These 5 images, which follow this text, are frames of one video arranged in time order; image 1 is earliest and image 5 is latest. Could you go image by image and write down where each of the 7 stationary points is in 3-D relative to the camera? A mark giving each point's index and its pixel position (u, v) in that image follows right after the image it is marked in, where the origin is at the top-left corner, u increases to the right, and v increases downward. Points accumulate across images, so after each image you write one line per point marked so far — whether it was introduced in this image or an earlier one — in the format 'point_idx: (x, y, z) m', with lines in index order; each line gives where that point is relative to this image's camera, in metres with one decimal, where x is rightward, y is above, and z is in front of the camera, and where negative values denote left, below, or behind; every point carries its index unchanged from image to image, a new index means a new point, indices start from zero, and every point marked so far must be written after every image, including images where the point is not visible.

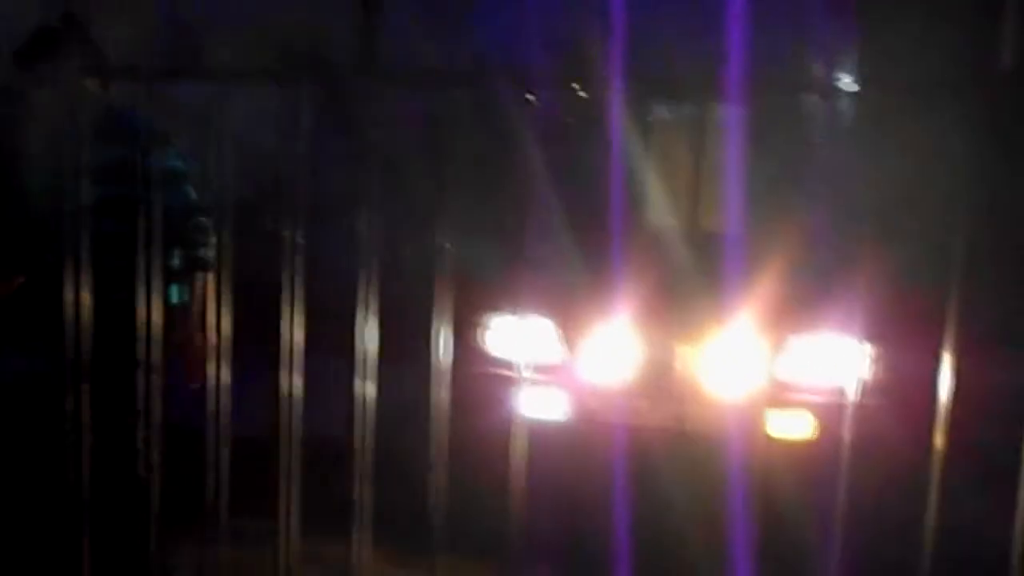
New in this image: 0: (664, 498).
0: (+0.6, -0.9, +4.1) m
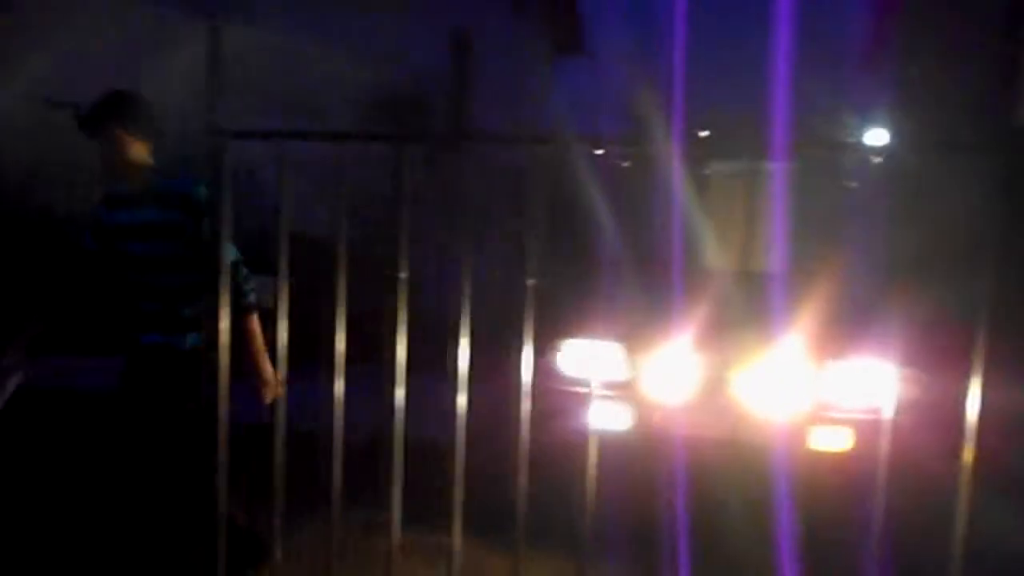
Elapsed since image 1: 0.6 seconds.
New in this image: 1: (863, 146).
0: (+1.0, -1.0, +4.6) m
1: (+1.5, +0.6, +4.0) m
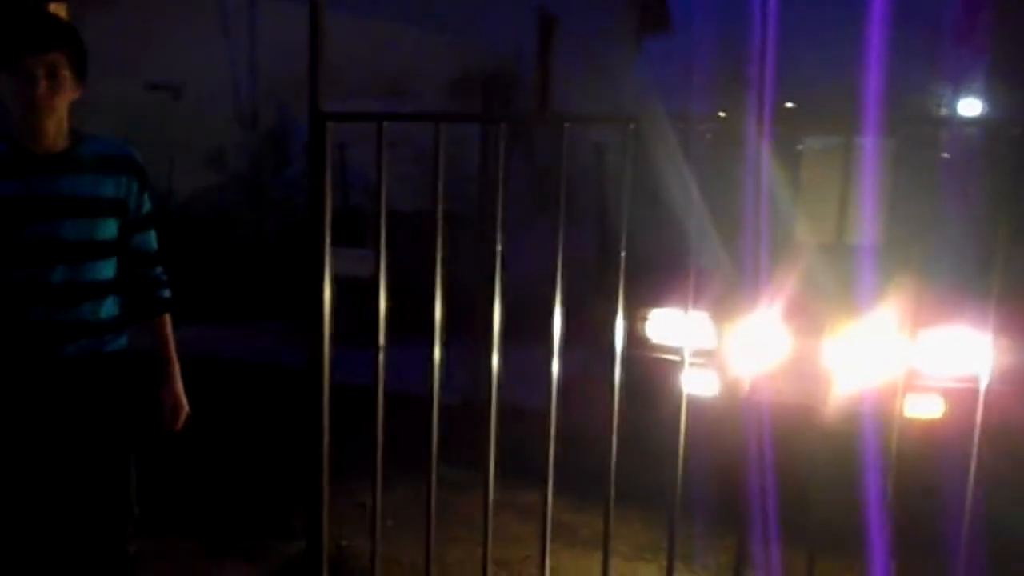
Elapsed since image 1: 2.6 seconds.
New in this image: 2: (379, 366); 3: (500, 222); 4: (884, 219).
0: (+1.5, -0.9, +4.7) m
1: (+1.9, +0.7, +4.0) m
2: (-0.7, -0.4, +4.7) m
3: (-0.1, +0.3, +4.7) m
4: (+2.1, +0.4, +5.2) m
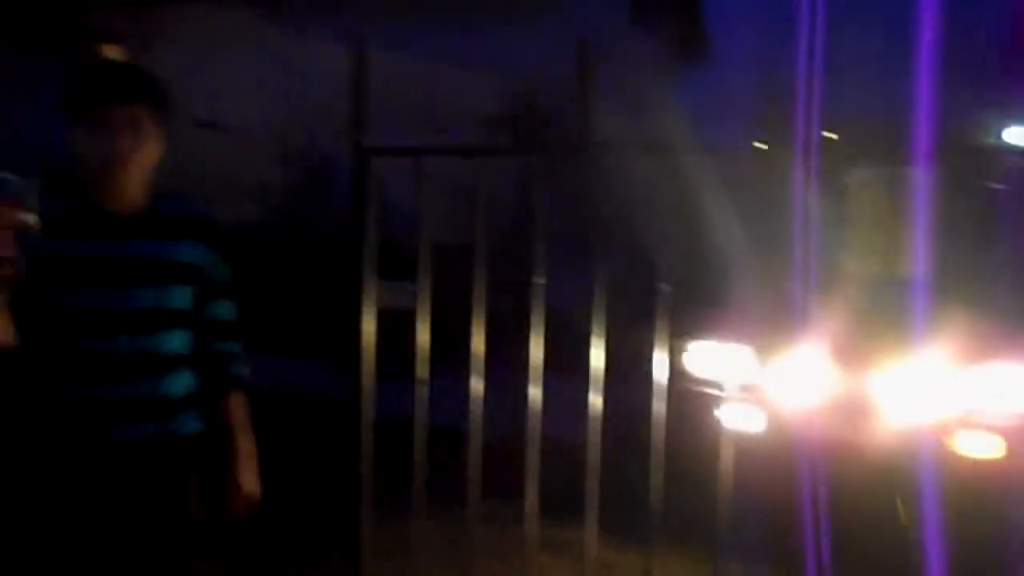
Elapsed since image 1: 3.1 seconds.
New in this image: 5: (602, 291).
0: (+1.7, -1.1, +4.6) m
1: (+2.1, +0.6, +3.9) m
2: (-0.5, -0.6, +4.7) m
3: (+0.1, +0.2, +4.7) m
4: (+2.3, +0.2, +5.1) m
5: (+0.5, 0.0, +4.7) m
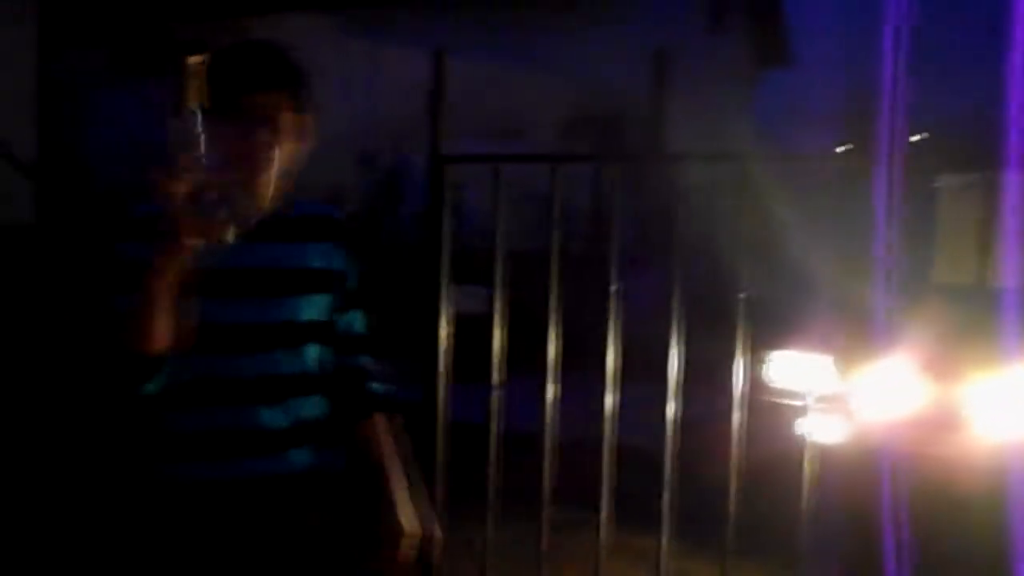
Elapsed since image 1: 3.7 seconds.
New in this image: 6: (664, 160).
0: (+2.0, -1.1, +4.4) m
1: (+2.4, +0.5, +3.7) m
2: (-0.1, -0.6, +4.8) m
3: (+0.5, +0.1, +4.7) m
4: (+2.7, +0.2, +5.0) m
5: (+0.8, -0.1, +4.6) m
6: (+0.7, +0.6, +4.5) m
